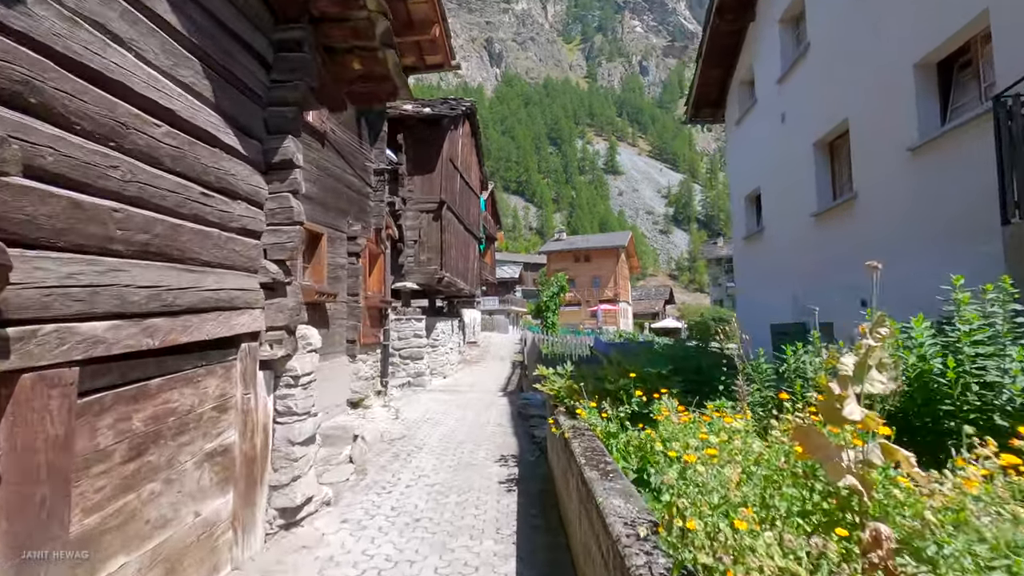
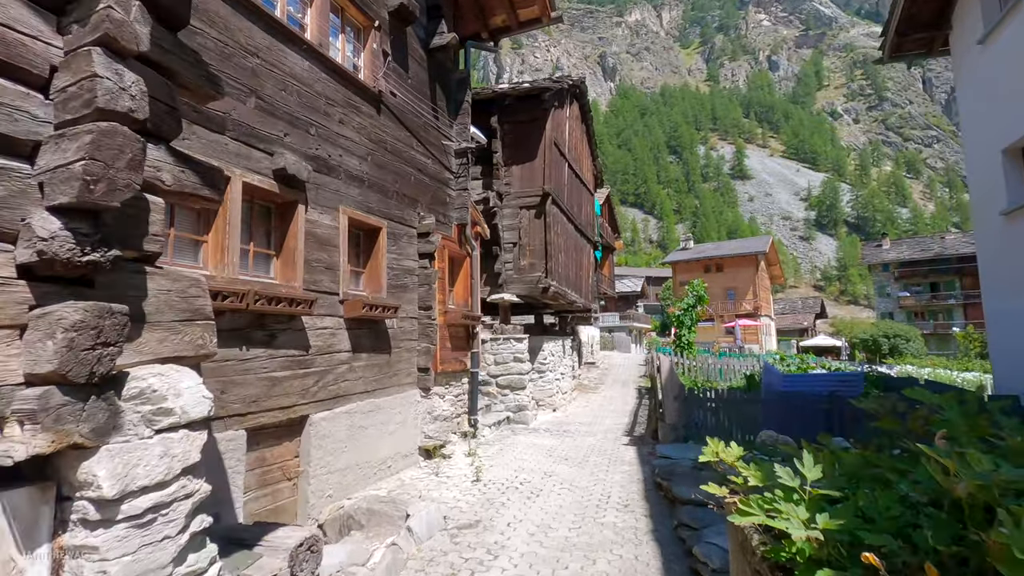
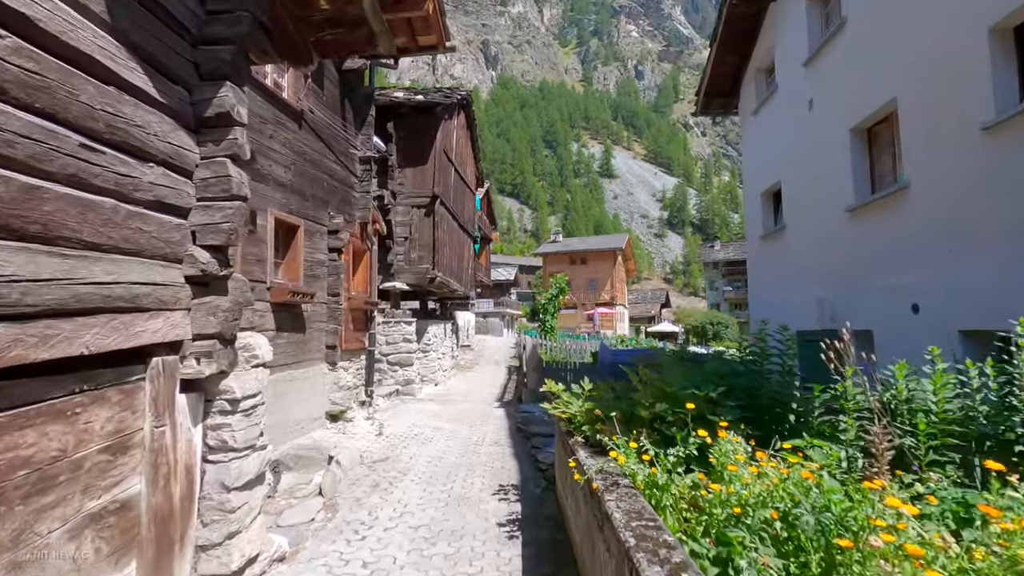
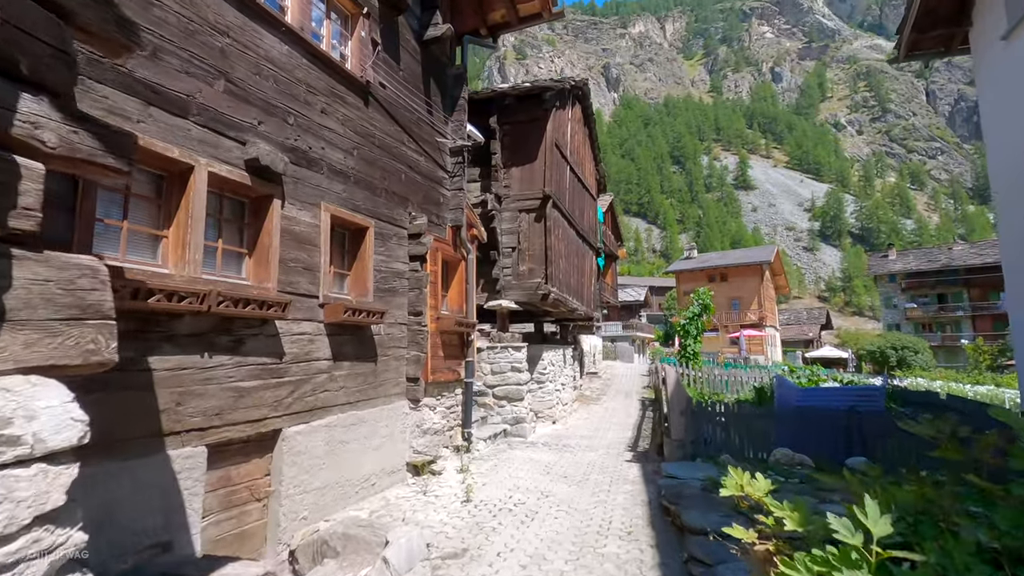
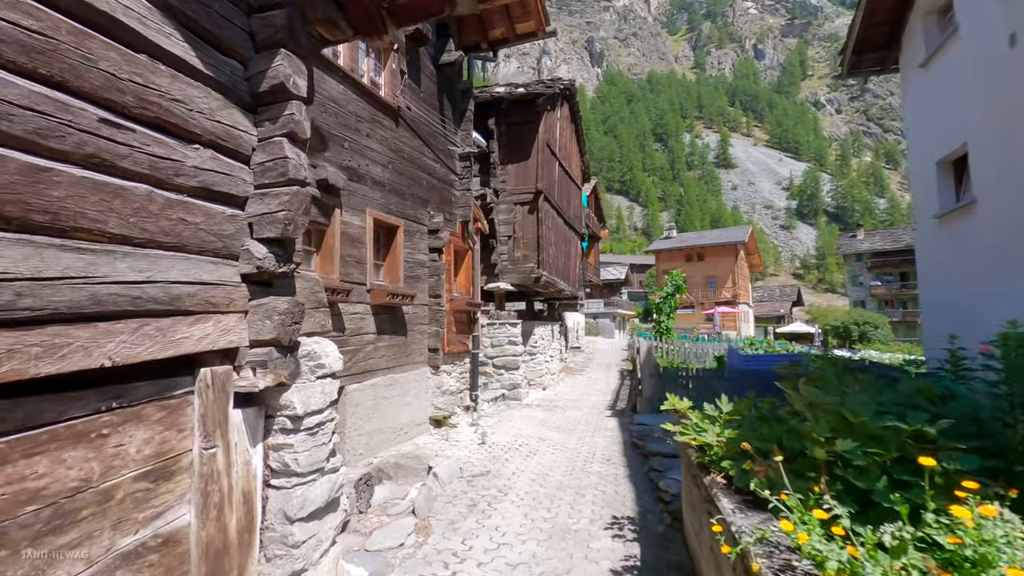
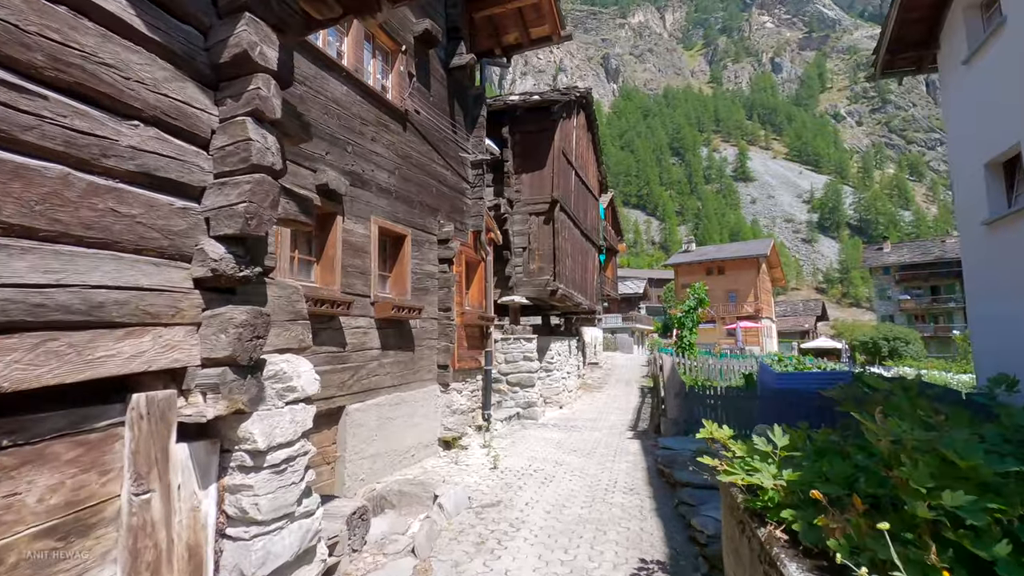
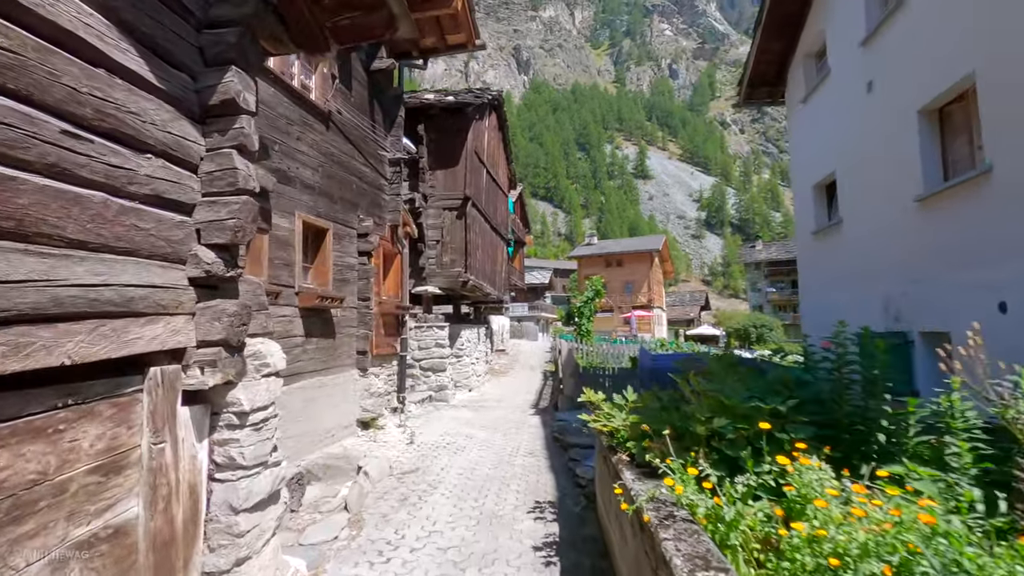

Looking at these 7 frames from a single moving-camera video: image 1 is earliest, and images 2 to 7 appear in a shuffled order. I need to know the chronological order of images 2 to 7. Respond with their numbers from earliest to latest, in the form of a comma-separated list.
3, 7, 5, 6, 2, 4
